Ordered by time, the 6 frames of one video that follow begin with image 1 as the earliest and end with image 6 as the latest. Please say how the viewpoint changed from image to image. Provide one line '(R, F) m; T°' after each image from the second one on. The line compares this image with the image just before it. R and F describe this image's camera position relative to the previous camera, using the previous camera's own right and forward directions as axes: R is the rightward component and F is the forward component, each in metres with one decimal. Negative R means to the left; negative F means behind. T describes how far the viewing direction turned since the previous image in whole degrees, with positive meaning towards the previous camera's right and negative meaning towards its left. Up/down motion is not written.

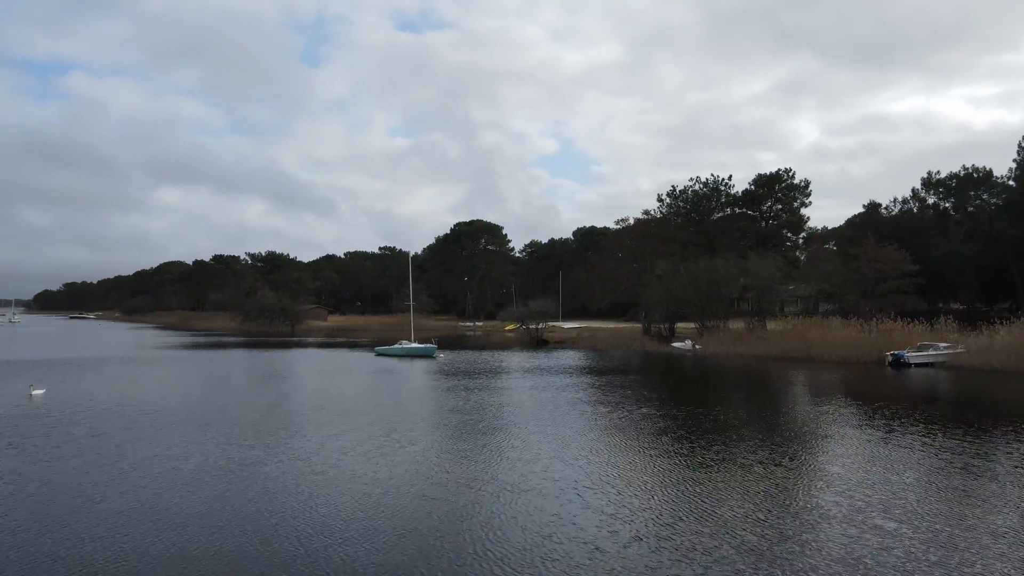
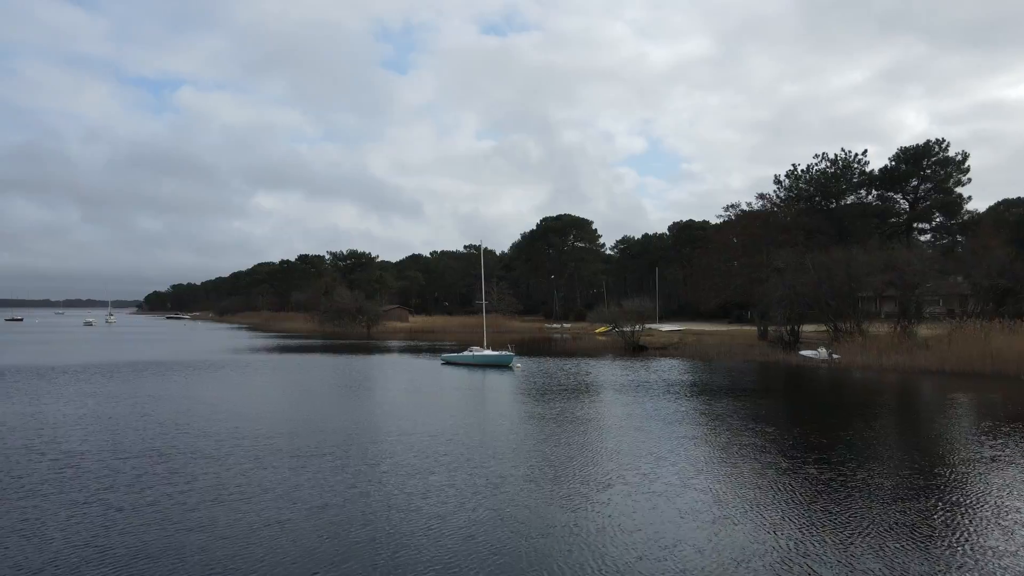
(+0.2, +8.7) m; -7°
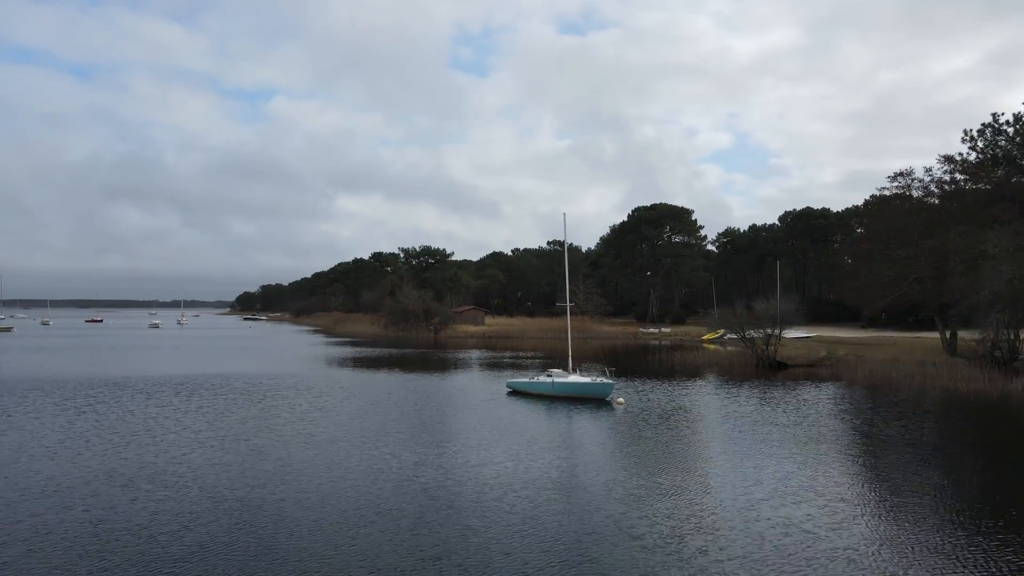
(-0.3, +13.4) m; -7°
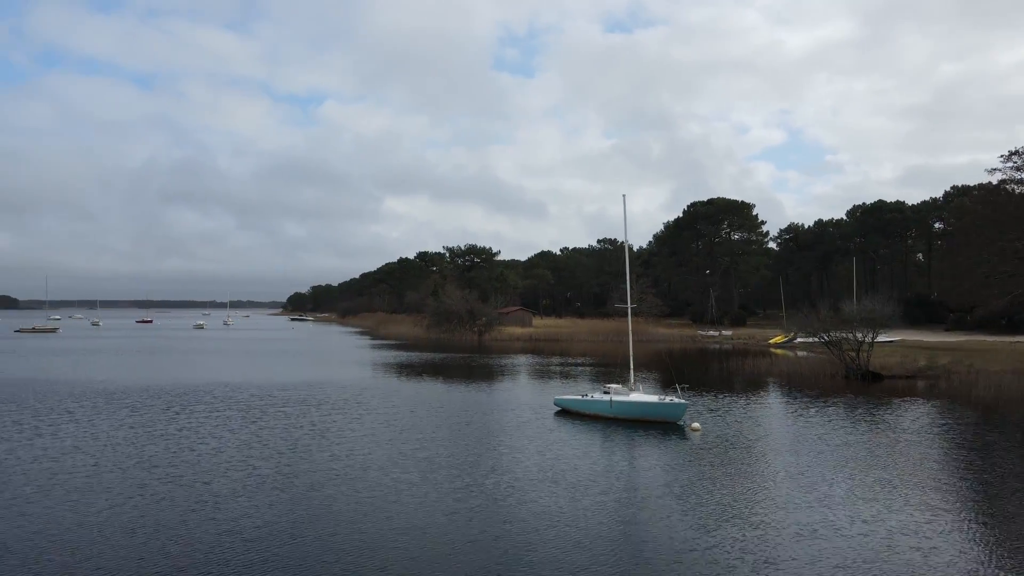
(0.0, +5.0) m; -4°
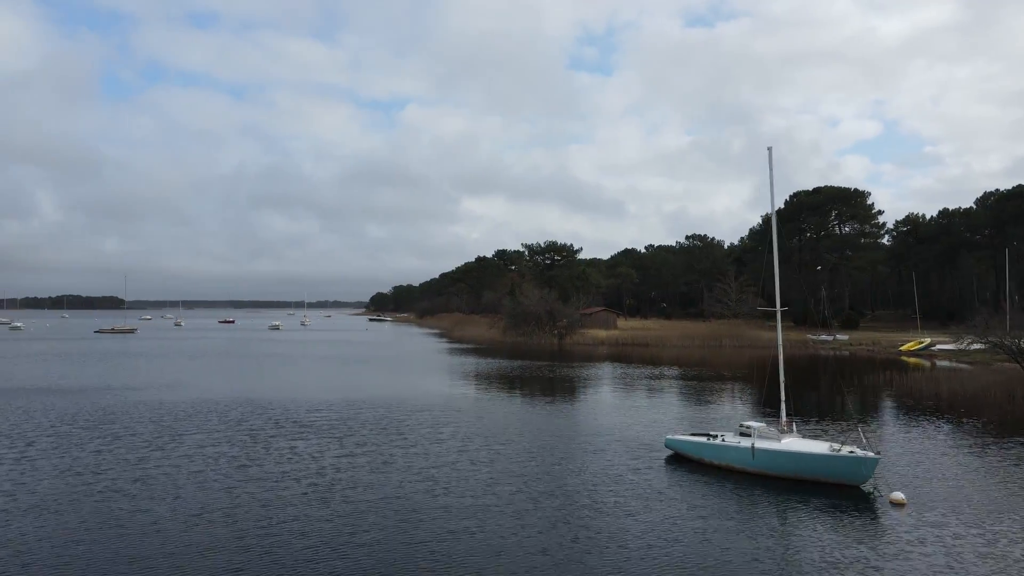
(-0.3, +7.0) m; -6°
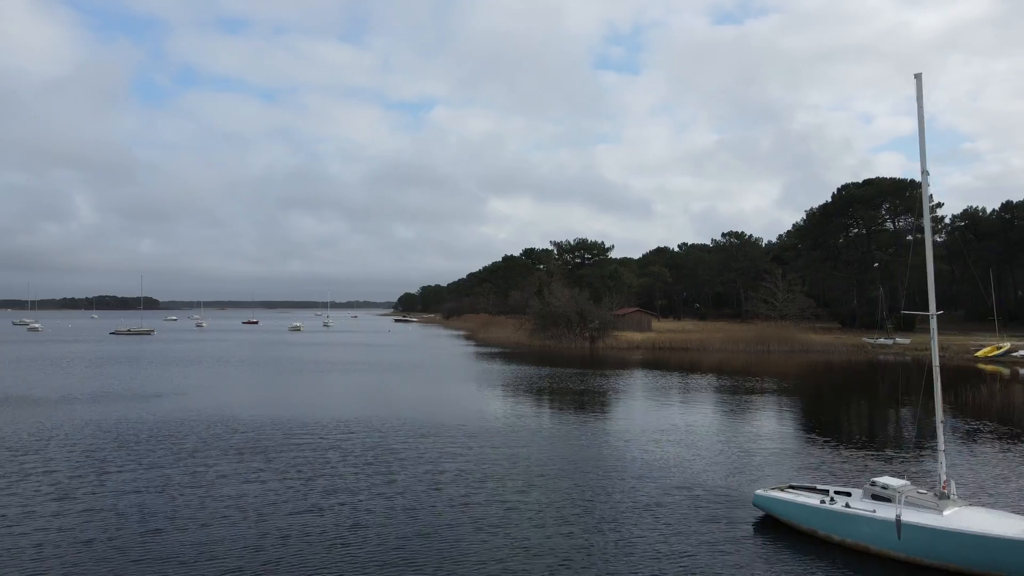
(+0.1, +5.1) m; -2°
